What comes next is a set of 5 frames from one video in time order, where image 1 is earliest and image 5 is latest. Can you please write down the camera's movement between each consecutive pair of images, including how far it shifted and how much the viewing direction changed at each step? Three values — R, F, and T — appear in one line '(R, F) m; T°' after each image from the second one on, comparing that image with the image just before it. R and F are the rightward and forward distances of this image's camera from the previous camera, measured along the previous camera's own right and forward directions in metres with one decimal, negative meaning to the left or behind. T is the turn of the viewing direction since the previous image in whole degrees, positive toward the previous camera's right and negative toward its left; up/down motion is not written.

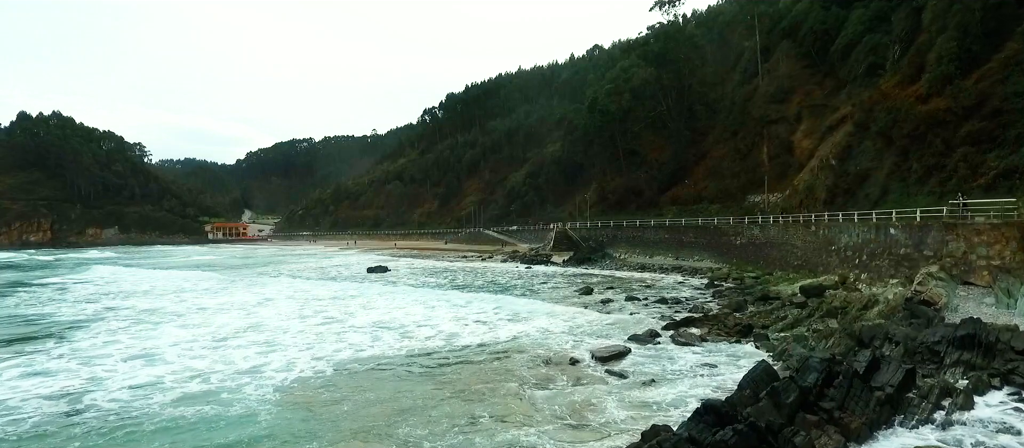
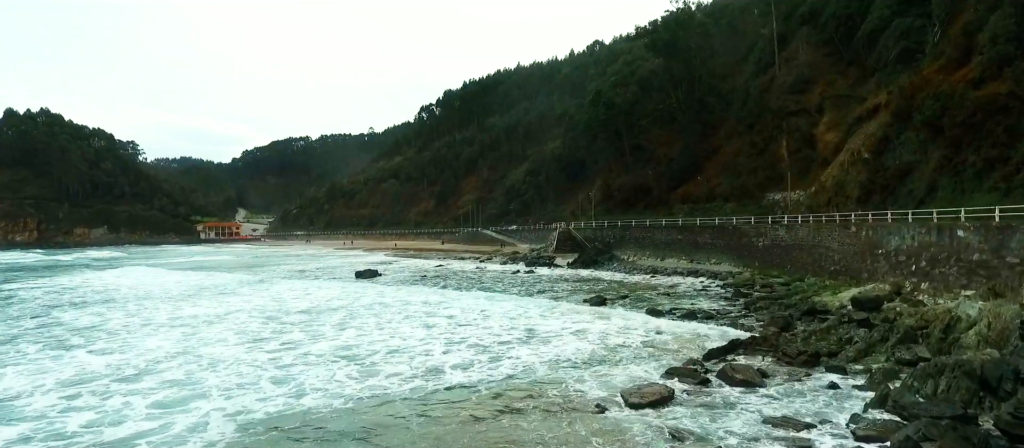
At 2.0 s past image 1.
(-0.1, +3.0) m; 0°
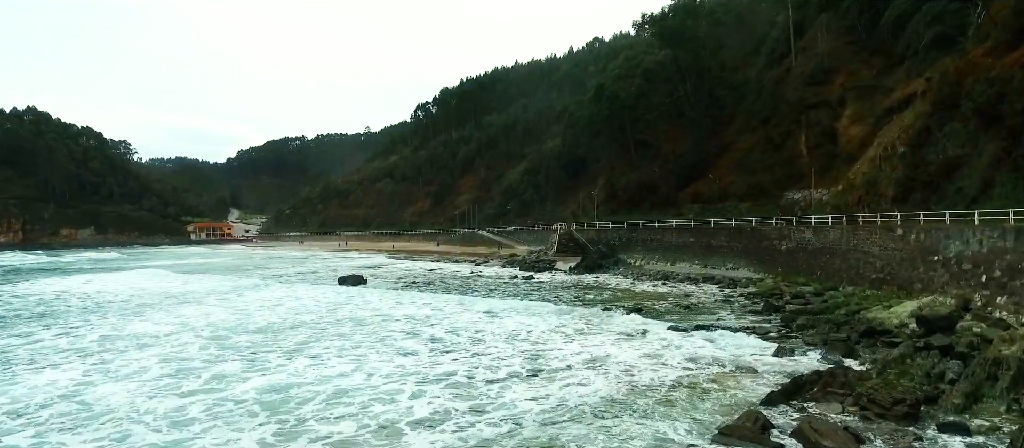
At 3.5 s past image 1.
(+0.1, +2.9) m; 0°
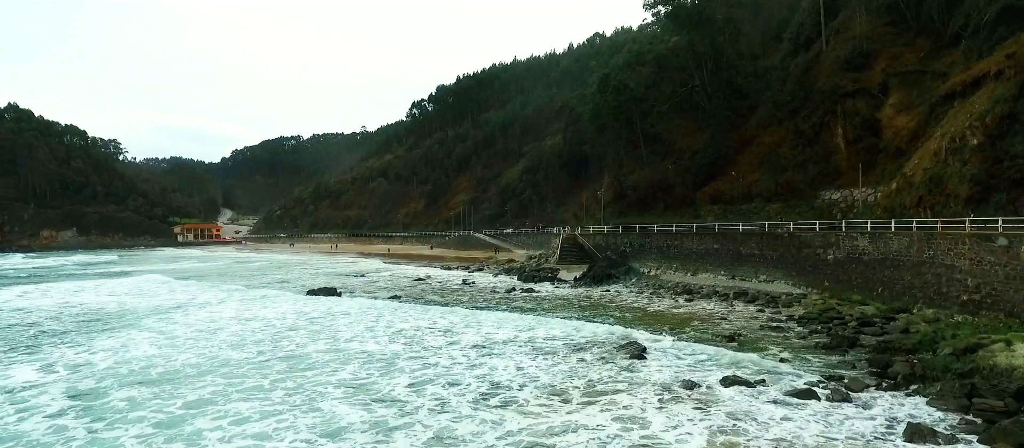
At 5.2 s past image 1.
(+0.1, +4.3) m; 0°
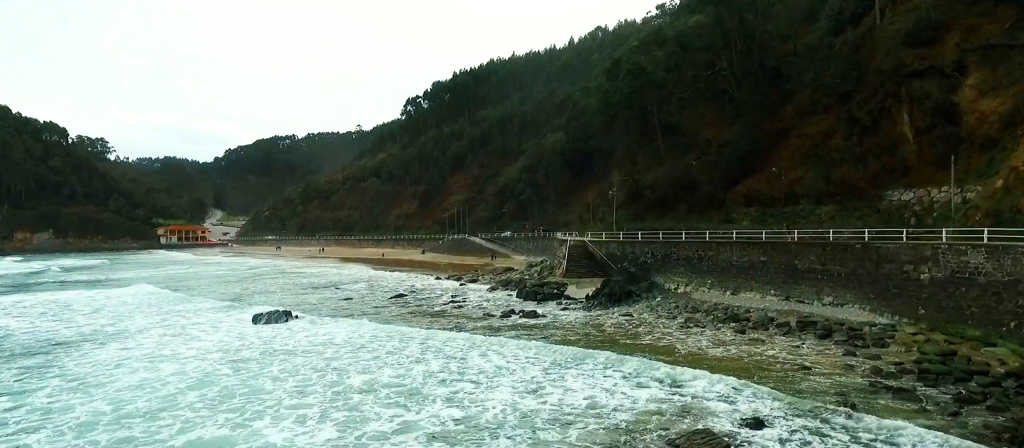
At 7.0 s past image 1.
(0.0, +5.4) m; 0°
